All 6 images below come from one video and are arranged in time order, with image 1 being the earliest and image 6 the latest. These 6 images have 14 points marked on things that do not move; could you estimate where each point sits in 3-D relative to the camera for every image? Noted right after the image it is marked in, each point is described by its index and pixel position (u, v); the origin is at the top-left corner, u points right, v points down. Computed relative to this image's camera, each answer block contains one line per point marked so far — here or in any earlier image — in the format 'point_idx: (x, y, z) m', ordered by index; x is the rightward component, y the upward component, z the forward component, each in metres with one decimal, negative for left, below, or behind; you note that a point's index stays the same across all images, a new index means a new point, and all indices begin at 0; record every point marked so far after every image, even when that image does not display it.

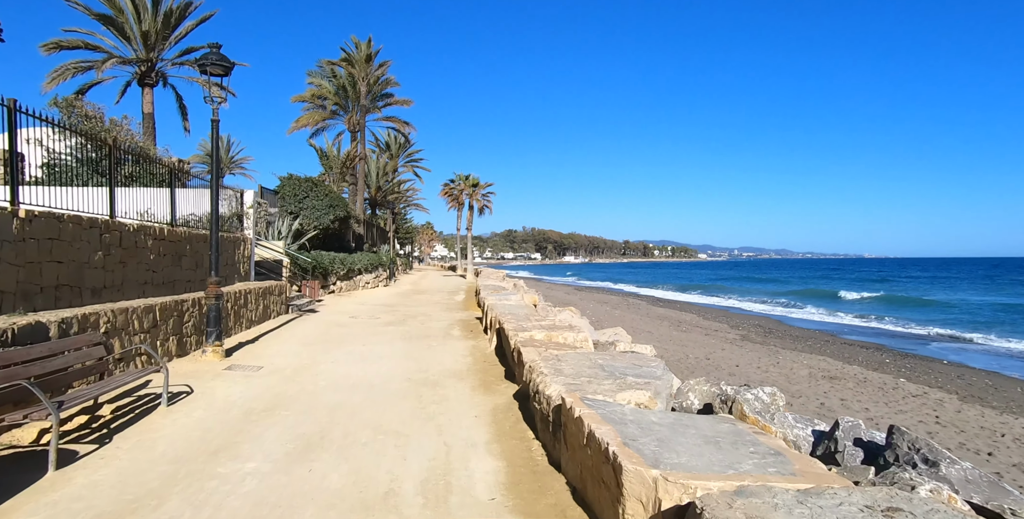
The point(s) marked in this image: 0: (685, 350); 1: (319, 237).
0: (+4.8, -2.5, +14.9) m
1: (-6.7, +0.8, +19.2) m
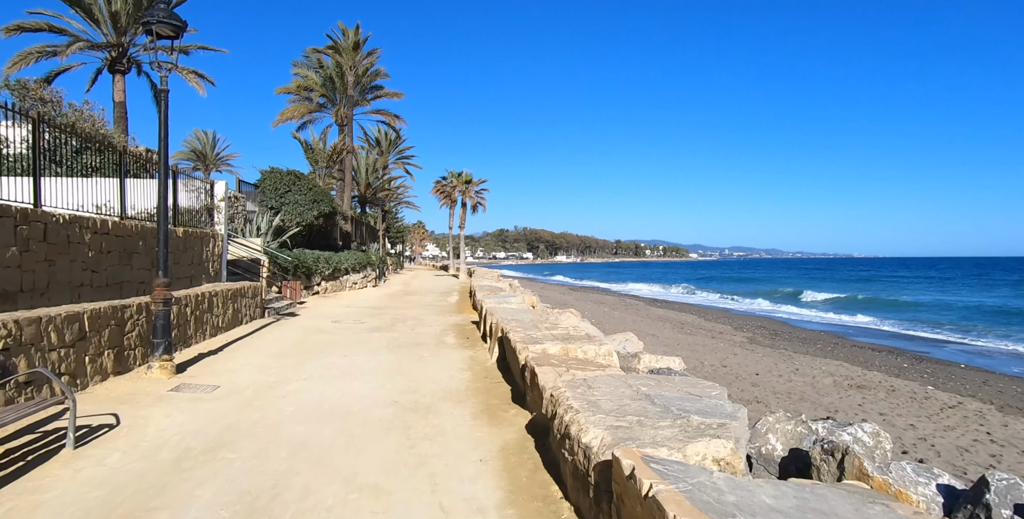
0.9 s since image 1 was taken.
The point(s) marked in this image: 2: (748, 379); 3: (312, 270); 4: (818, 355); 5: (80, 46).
0: (+4.7, -2.5, +13.8) m
1: (-6.8, +0.8, +18.0) m
2: (+4.7, -2.4, +10.9) m
3: (-6.0, -0.3, +16.4) m
4: (+9.9, -3.1, +17.7) m
5: (-15.2, +7.5, +19.3) m
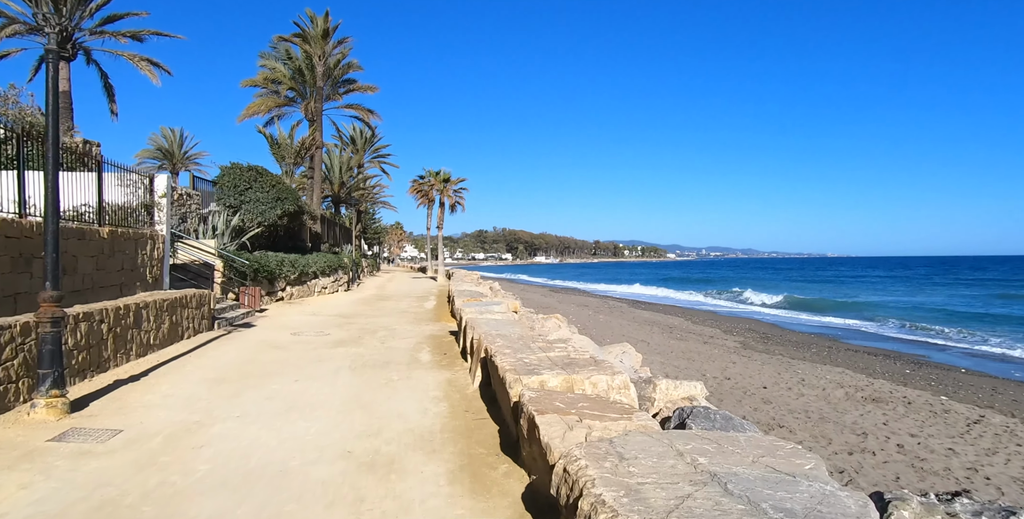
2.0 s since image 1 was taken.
0: (+4.3, -2.5, +12.8) m
1: (-7.4, +0.7, +16.5) m
2: (+4.4, -2.4, +9.8) m
3: (-6.5, -0.4, +15.0) m
4: (+9.3, -3.1, +16.8) m
5: (-15.8, +7.4, +17.5) m
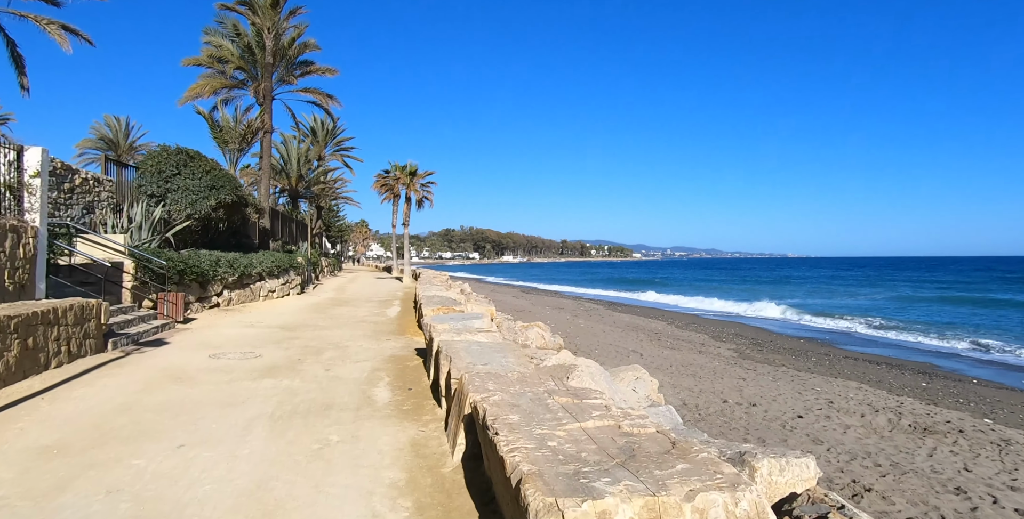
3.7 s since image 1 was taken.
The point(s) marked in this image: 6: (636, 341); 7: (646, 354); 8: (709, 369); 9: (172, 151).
0: (+3.9, -2.5, +10.9) m
1: (-8.0, +0.7, +13.9) m
2: (+4.2, -2.5, +8.0) m
3: (-7.0, -0.4, +12.5) m
4: (+8.7, -3.2, +15.3) m
5: (-16.4, +7.4, +14.4) m
6: (+4.4, -2.9, +19.5) m
7: (+4.0, -2.8, +16.3) m
8: (+5.2, -2.8, +14.5) m
9: (-8.2, +2.6, +13.2) m
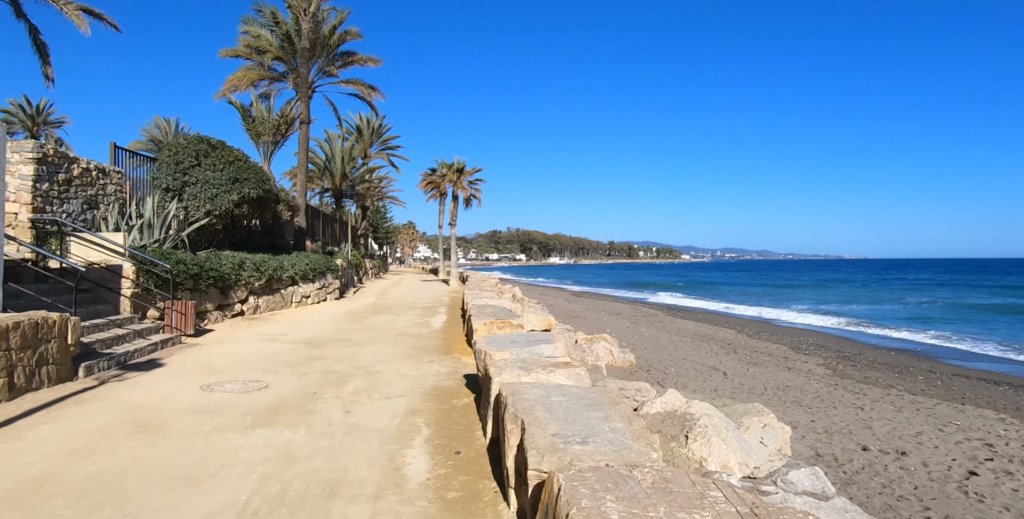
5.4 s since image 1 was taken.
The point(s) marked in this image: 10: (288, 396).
0: (+5.0, -2.6, +8.5) m
1: (-6.6, +0.7, +12.5) m
2: (+5.0, -2.5, +5.6) m
3: (-5.7, -0.4, +11.0) m
4: (+10.1, -3.2, +12.5) m
5: (-15.0, +7.4, +13.7) m
6: (+6.2, -2.9, +17.0) m
7: (+5.5, -2.8, +13.9) m
8: (+6.6, -2.9, +12.0) m
9: (-6.9, +2.6, +11.8) m
10: (-2.4, -1.5, +5.9) m
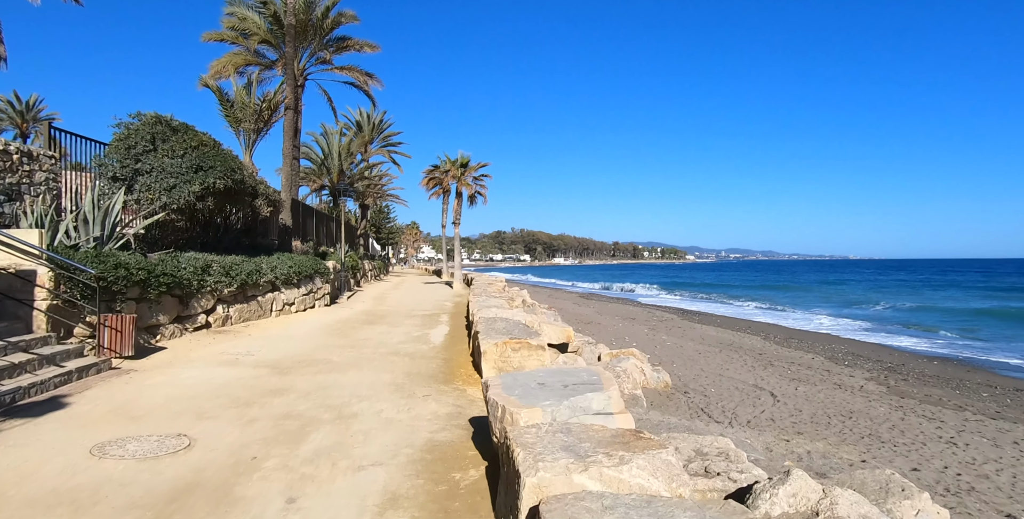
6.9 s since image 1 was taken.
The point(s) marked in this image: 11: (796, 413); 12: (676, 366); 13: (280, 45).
0: (+5.3, -2.6, +6.6) m
1: (-6.3, +0.6, +10.7) m
2: (+5.2, -2.5, +3.6) m
3: (-5.4, -0.5, +9.2) m
4: (+10.4, -3.3, +10.5) m
5: (-14.7, +7.3, +12.0) m
6: (+6.5, -3.0, +15.1) m
7: (+5.8, -2.9, +12.0) m
8: (+6.9, -2.9, +10.1) m
9: (-6.6, +2.5, +10.0) m
10: (-2.2, -1.5, +4.1) m
11: (+5.1, -2.7, +9.9) m
12: (+4.1, -2.6, +13.5) m
13: (-8.4, +7.8, +19.8) m
